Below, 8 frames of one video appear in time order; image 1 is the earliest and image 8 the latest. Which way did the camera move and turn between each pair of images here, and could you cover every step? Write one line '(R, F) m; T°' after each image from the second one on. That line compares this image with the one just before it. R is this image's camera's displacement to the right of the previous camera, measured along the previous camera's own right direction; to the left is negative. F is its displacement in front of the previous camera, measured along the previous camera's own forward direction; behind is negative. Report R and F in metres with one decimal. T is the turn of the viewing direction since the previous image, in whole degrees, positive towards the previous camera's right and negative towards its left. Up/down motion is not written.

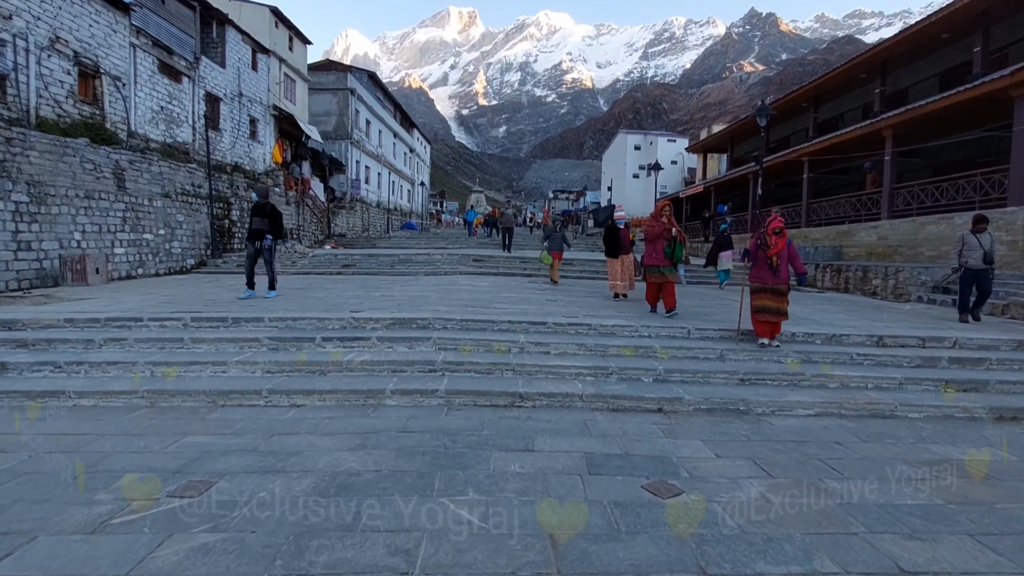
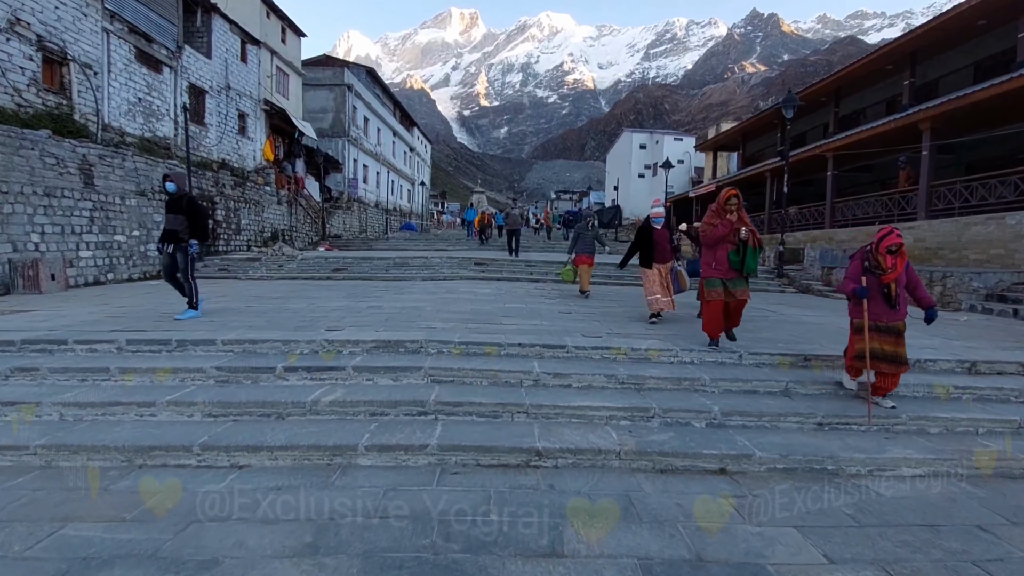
(-0.1, +1.1) m; 0°
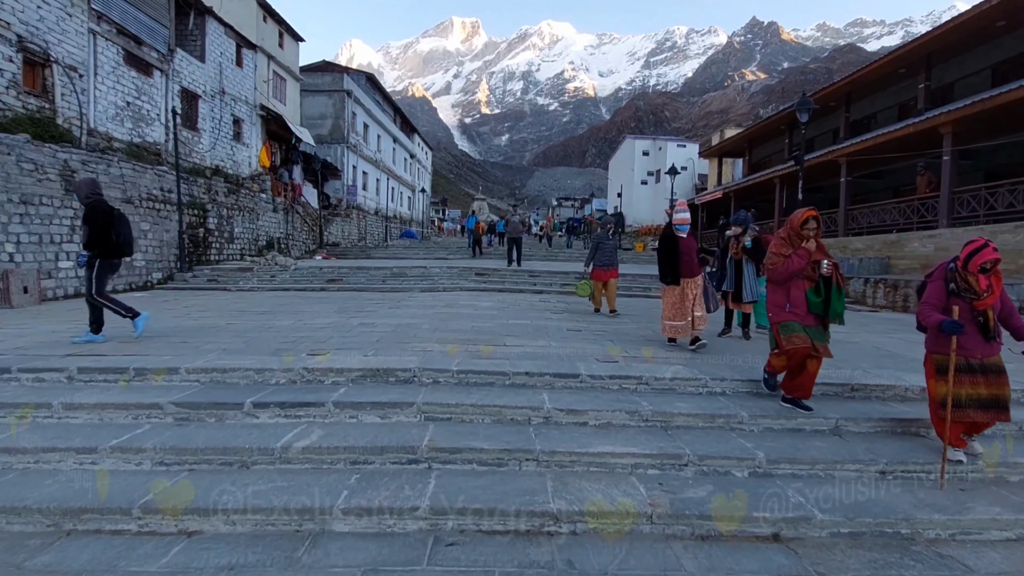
(0.0, +0.6) m; 0°
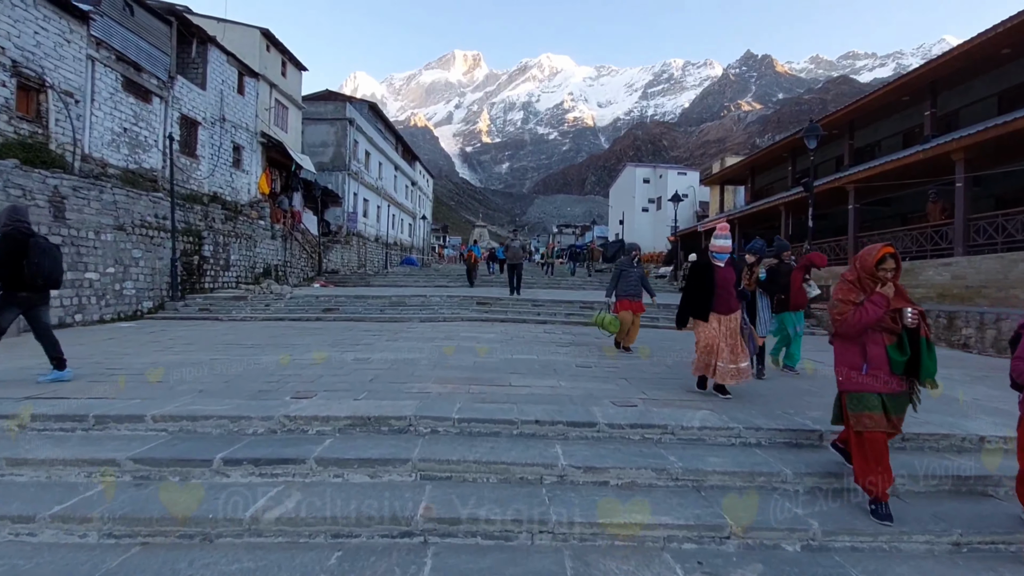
(-0.1, +0.4) m; 0°
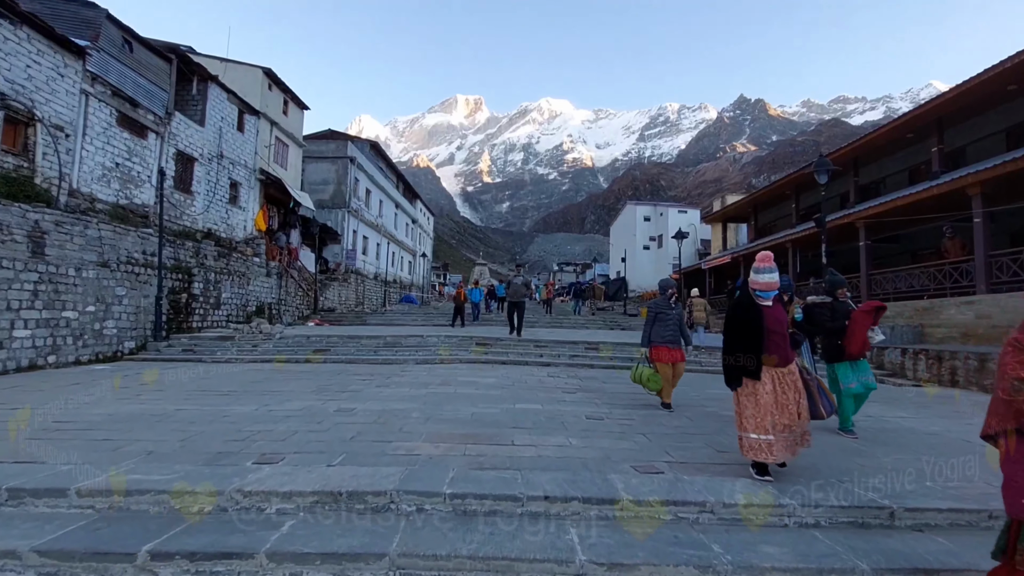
(0.0, +0.5) m; 0°
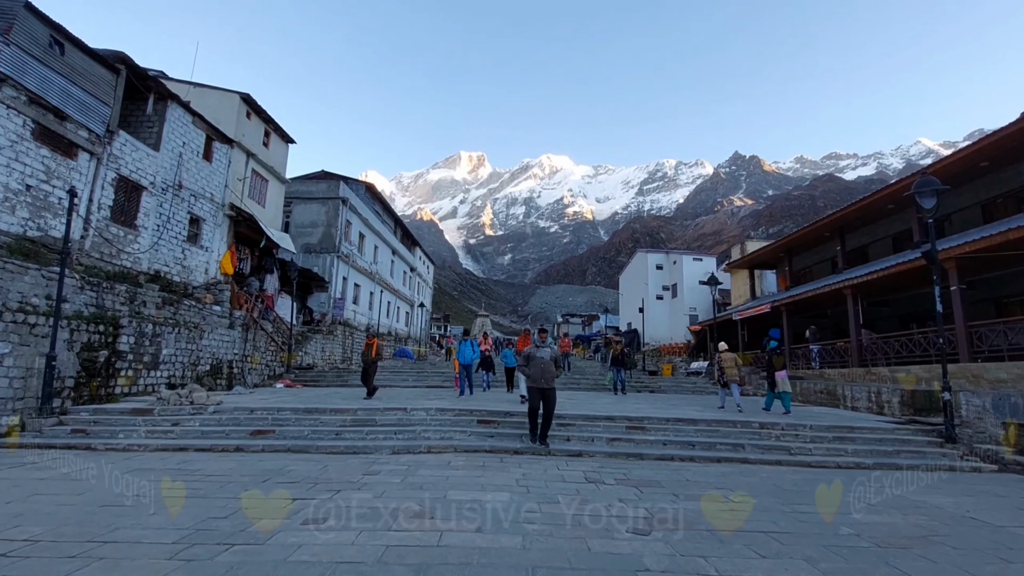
(-0.2, +2.8) m; 0°
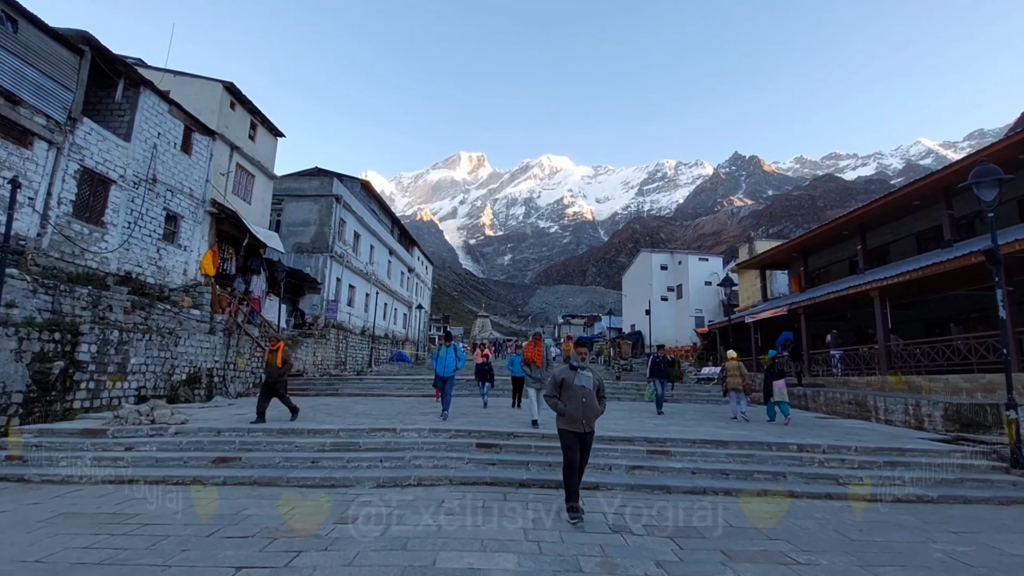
(-0.1, +1.0) m; 0°
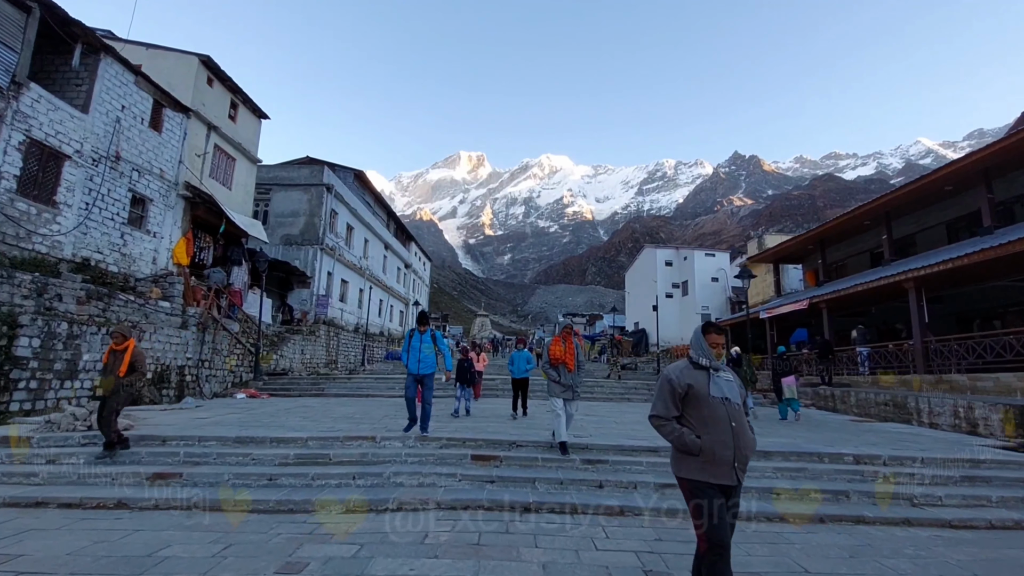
(0.0, +1.2) m; 0°
